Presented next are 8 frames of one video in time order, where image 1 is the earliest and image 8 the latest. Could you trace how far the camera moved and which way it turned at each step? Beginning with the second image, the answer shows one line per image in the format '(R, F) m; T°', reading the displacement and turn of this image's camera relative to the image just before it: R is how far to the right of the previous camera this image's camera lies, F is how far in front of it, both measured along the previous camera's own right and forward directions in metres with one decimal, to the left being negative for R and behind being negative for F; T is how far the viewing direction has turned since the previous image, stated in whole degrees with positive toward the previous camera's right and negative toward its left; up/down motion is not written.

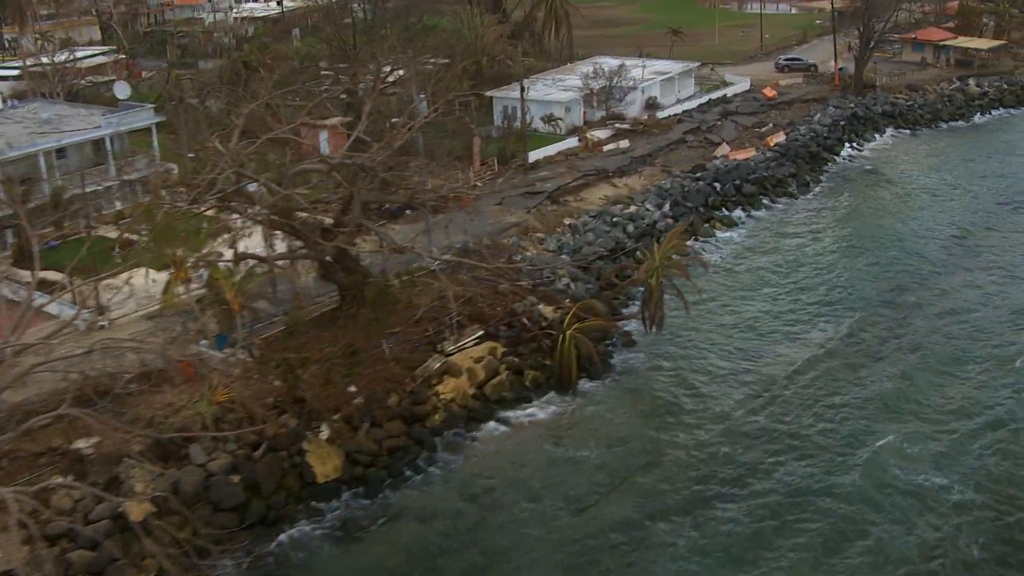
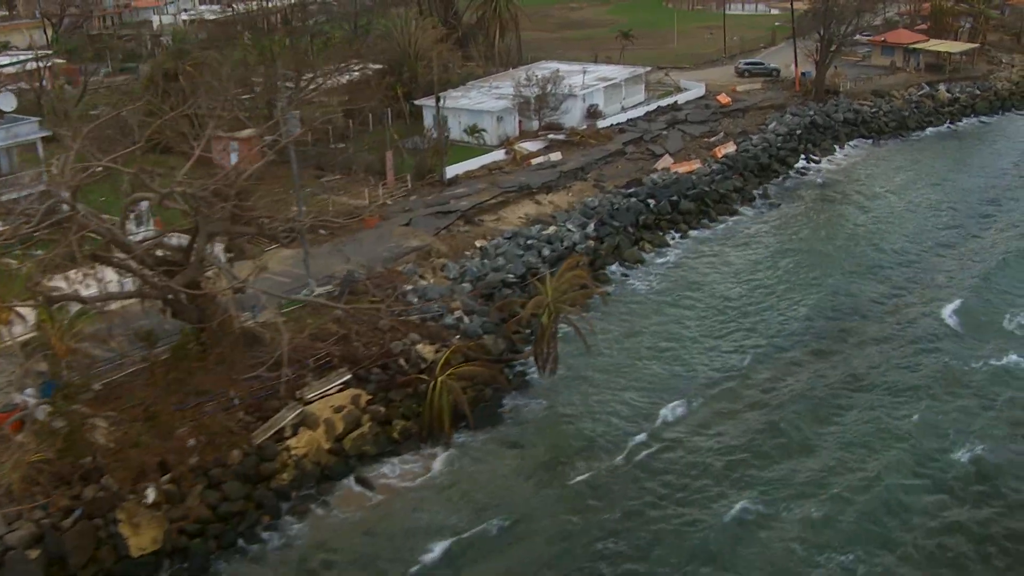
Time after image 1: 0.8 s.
(+3.3, +2.9) m; -1°
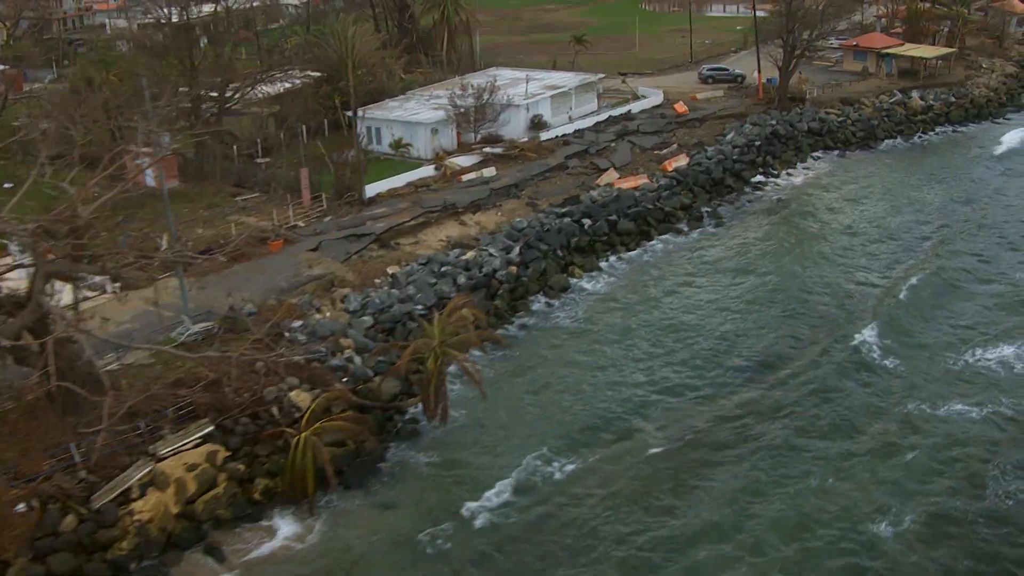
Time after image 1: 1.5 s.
(+2.8, +2.5) m; 0°
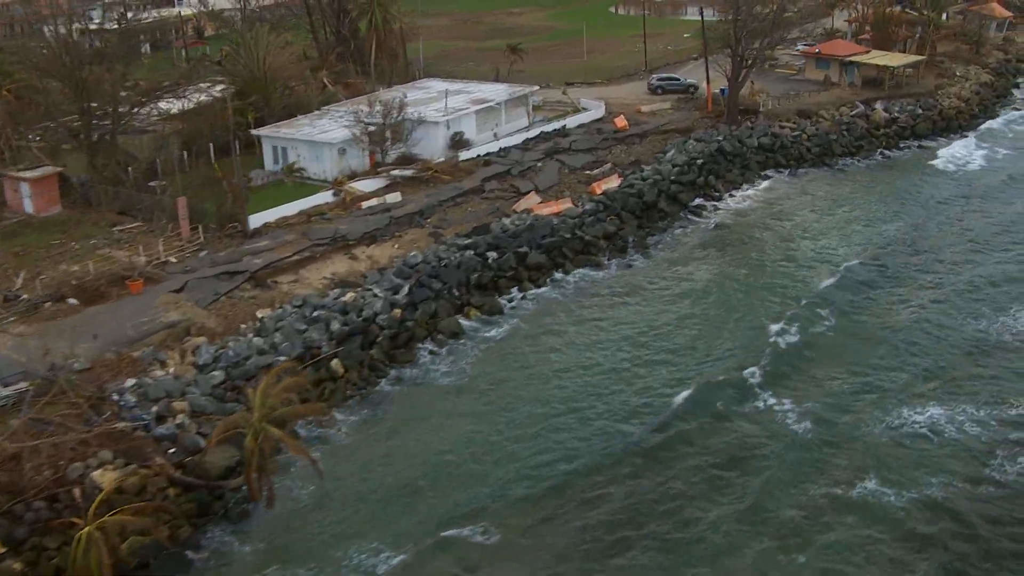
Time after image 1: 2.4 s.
(+3.4, +3.1) m; -1°
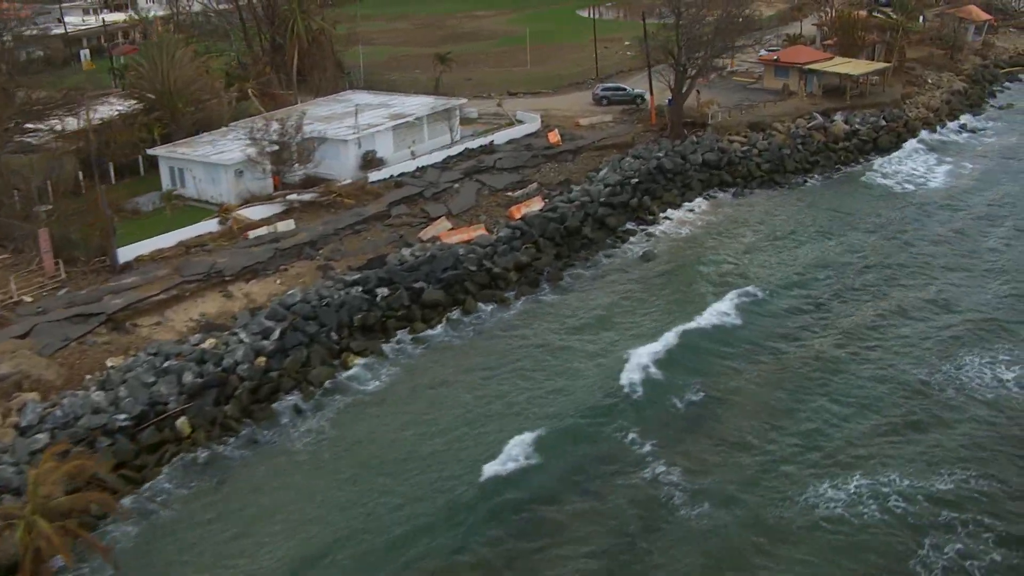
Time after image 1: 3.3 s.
(+3.2, +2.9) m; -1°
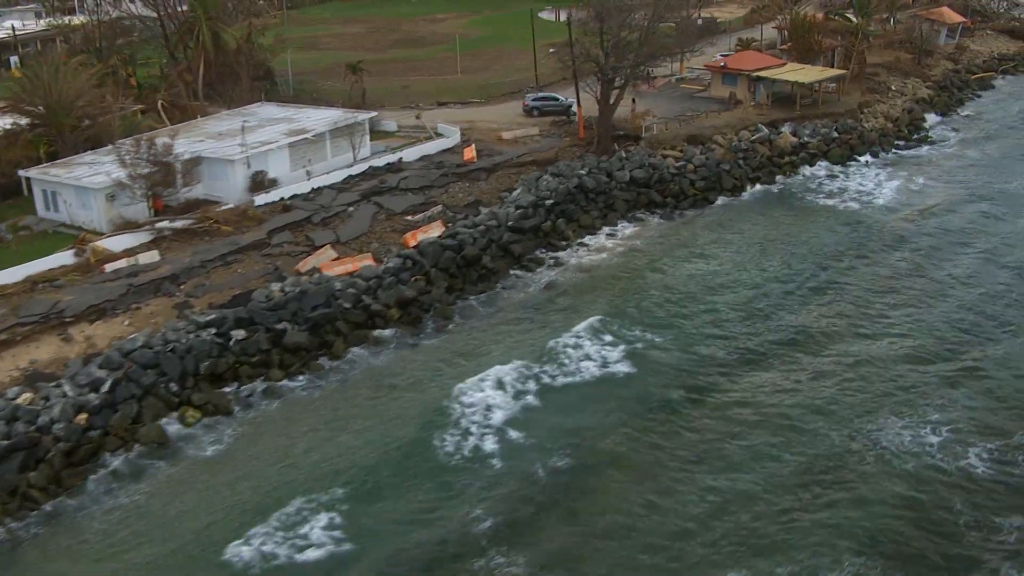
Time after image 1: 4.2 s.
(+3.4, +2.8) m; -1°
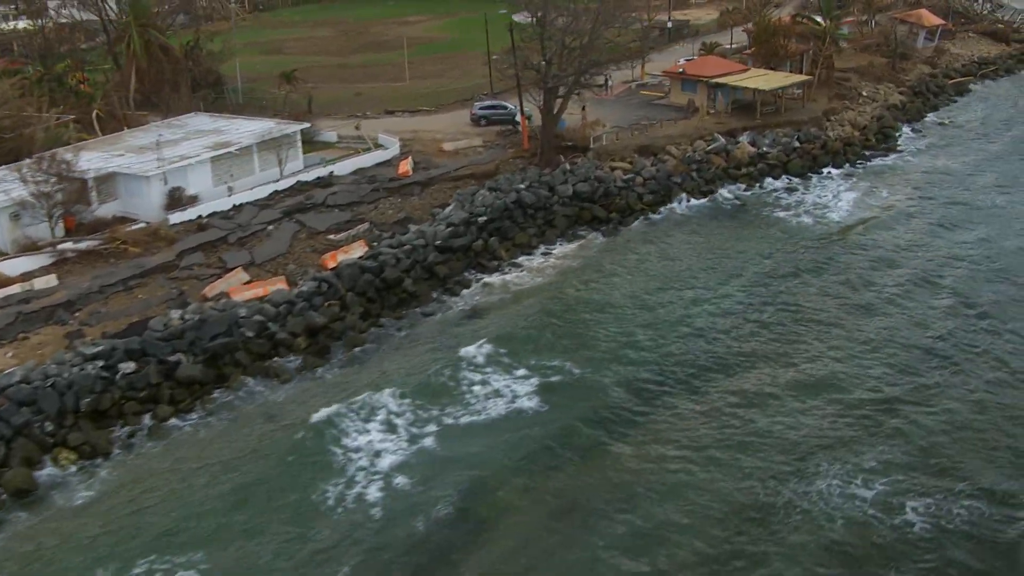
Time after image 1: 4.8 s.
(+2.2, +1.6) m; 0°
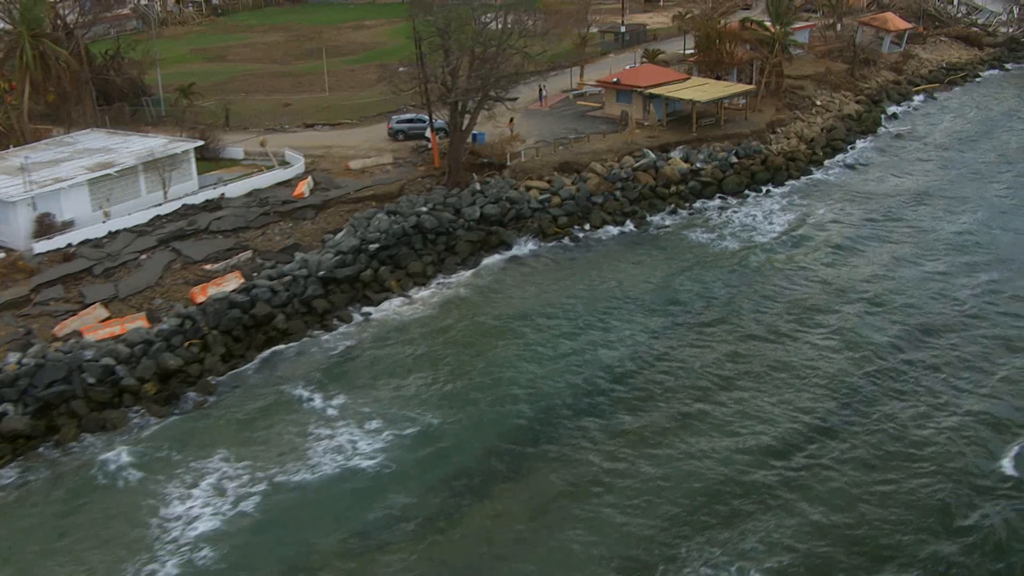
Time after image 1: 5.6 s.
(+3.2, +2.2) m; 0°
